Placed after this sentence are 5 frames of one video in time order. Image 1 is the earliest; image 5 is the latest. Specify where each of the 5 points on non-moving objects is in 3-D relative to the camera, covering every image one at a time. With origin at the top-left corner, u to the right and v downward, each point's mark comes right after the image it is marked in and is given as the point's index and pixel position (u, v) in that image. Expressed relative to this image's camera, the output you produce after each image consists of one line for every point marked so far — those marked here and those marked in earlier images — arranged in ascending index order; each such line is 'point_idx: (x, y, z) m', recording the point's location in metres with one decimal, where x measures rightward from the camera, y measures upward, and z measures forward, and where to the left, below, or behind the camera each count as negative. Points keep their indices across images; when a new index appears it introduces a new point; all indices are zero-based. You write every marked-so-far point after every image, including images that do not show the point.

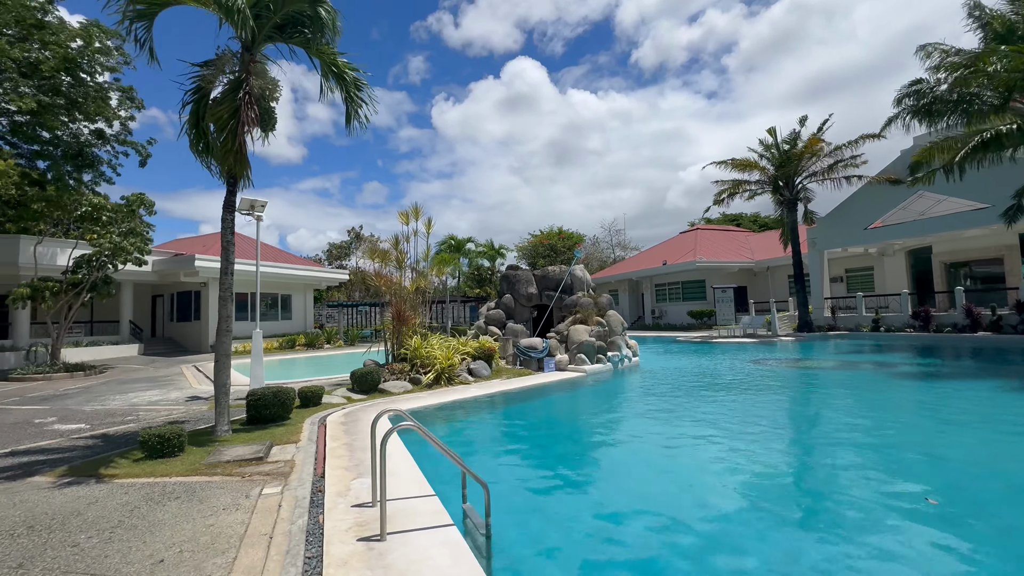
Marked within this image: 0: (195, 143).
0: (-4.5, +2.1, +6.4) m
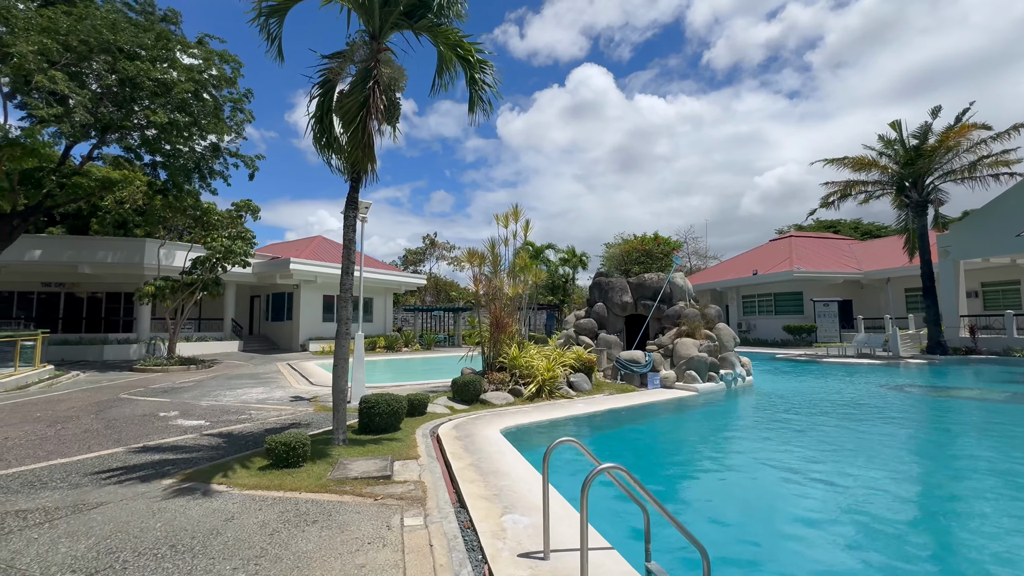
0: (-2.7, +2.1, +6.2) m
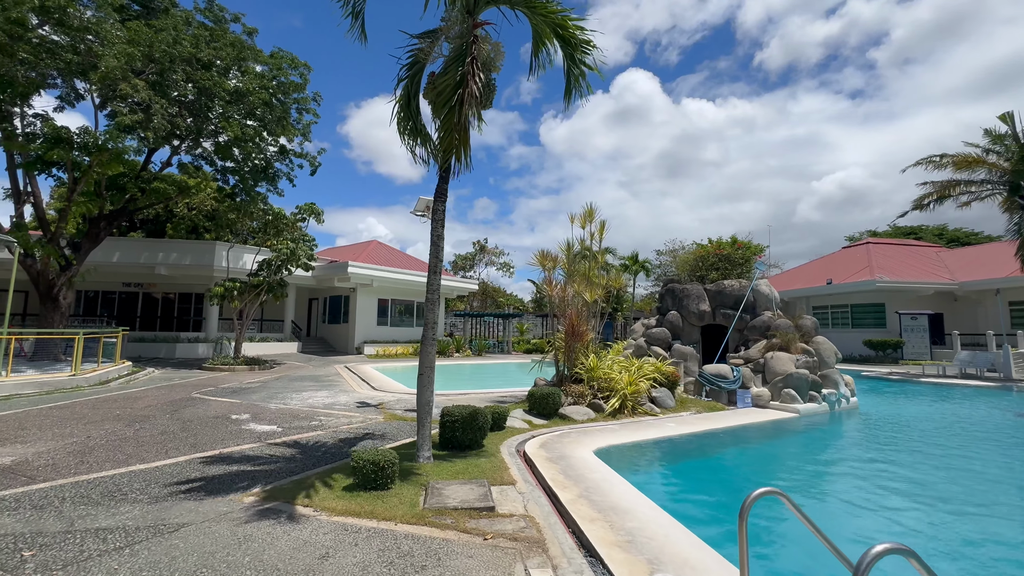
0: (-1.3, +2.1, +5.7) m
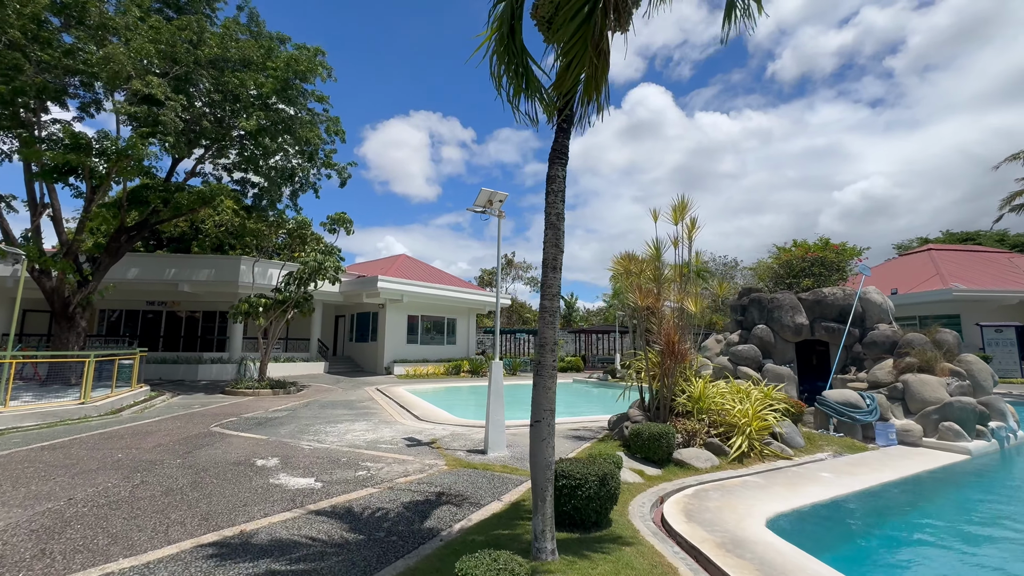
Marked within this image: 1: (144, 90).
0: (-0.1, +2.0, +4.0) m
1: (-11.3, +6.1, +14.1) m
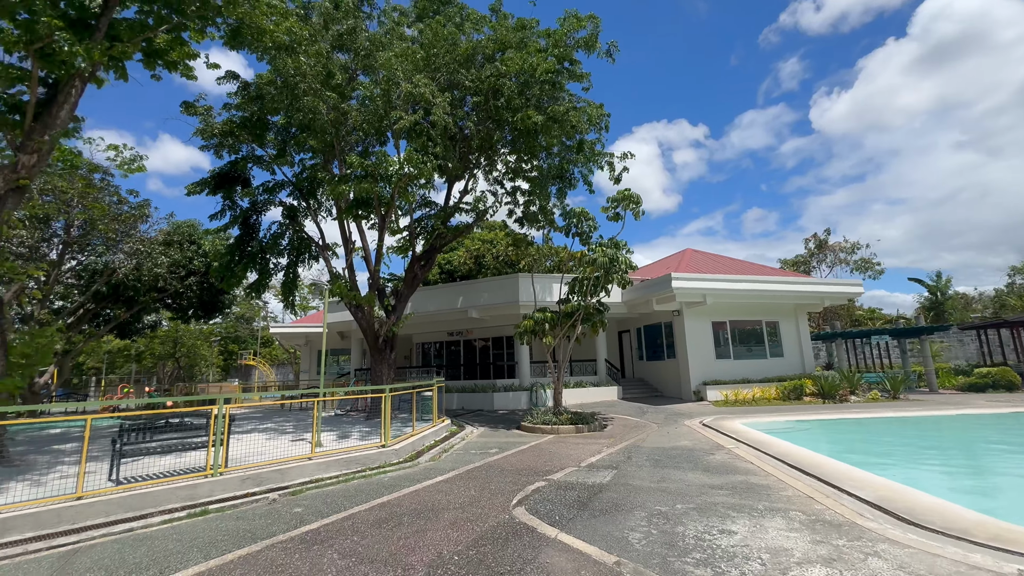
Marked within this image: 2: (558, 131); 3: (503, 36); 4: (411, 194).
0: (+1.8, +2.9, -1.6) m
1: (-2.8, +5.4, +13.1) m
2: (+1.4, +5.5, +14.9) m
3: (-0.2, +8.3, +14.9) m
4: (-3.0, +3.0, +14.0) m
